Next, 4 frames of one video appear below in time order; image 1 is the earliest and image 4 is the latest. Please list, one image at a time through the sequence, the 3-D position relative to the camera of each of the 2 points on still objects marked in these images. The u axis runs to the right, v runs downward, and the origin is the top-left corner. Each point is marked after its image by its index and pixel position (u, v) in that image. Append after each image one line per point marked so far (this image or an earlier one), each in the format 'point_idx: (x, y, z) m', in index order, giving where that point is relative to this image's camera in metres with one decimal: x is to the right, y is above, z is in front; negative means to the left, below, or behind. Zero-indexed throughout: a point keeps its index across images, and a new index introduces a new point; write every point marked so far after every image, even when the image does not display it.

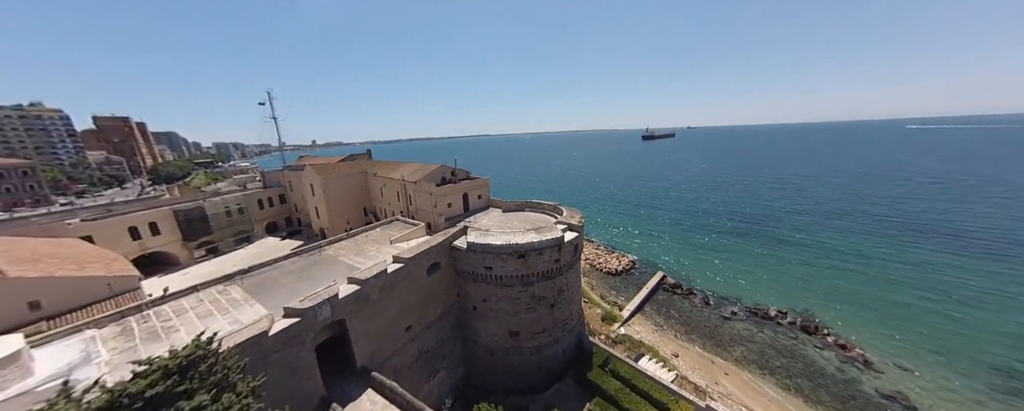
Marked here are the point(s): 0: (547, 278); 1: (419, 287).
0: (+2.1, -4.6, +17.8) m
1: (-5.3, -4.6, +16.0) m
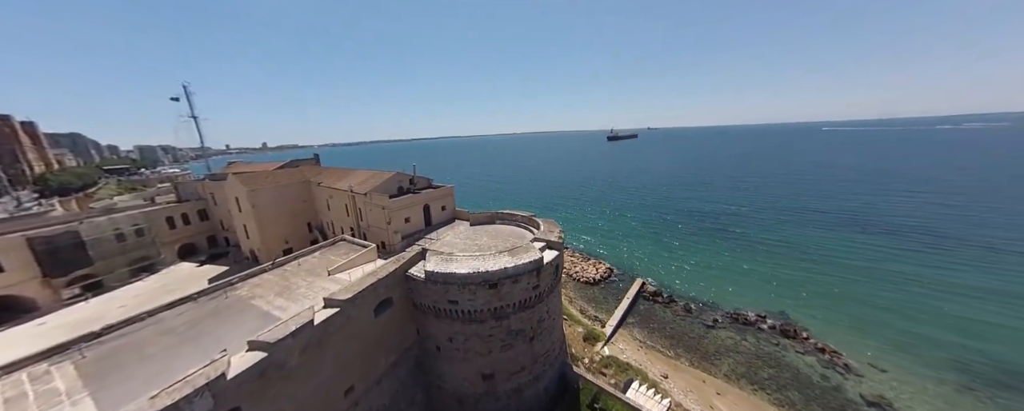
0: (+0.6, -5.5, +15.0) m
1: (-6.6, -5.7, +12.4) m
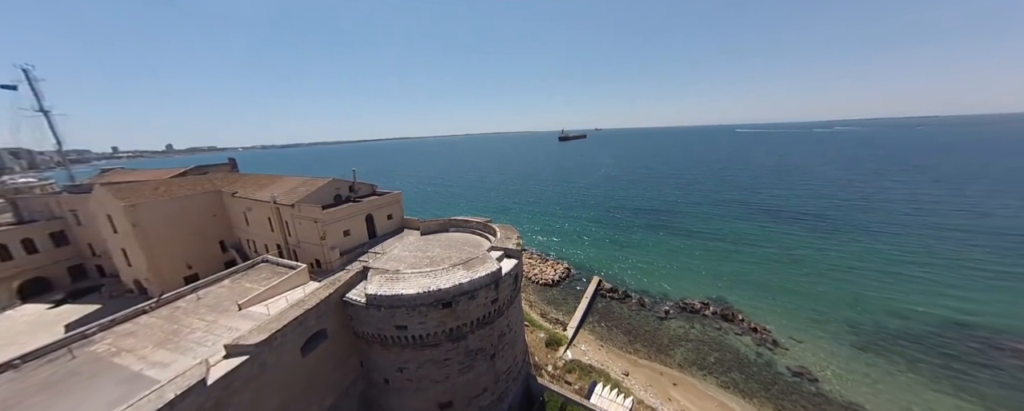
0: (-1.4, -5.8, +13.7) m
1: (-8.2, -6.3, +10.1) m
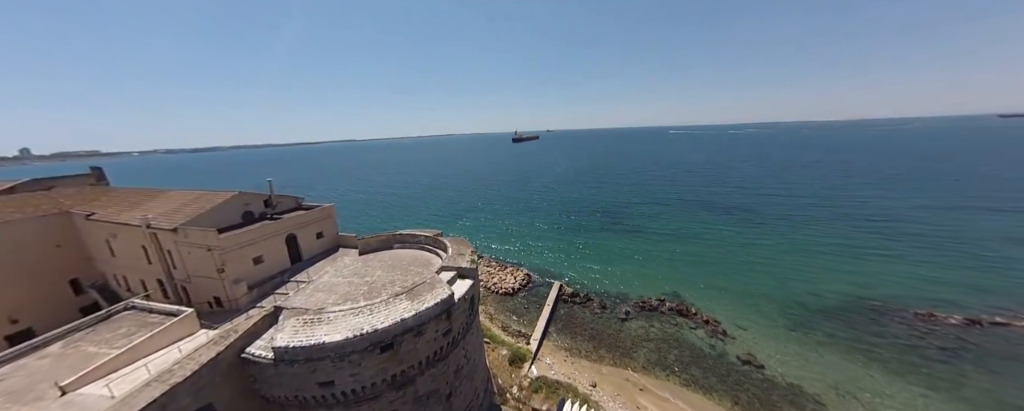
0: (-3.2, -6.5, +11.5) m
1: (-9.3, -7.1, +6.9) m
